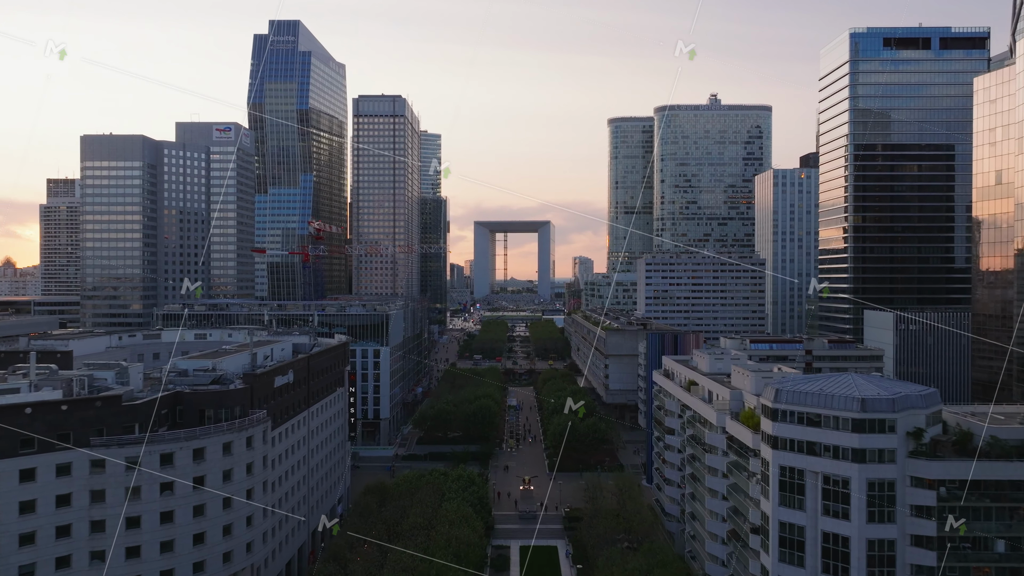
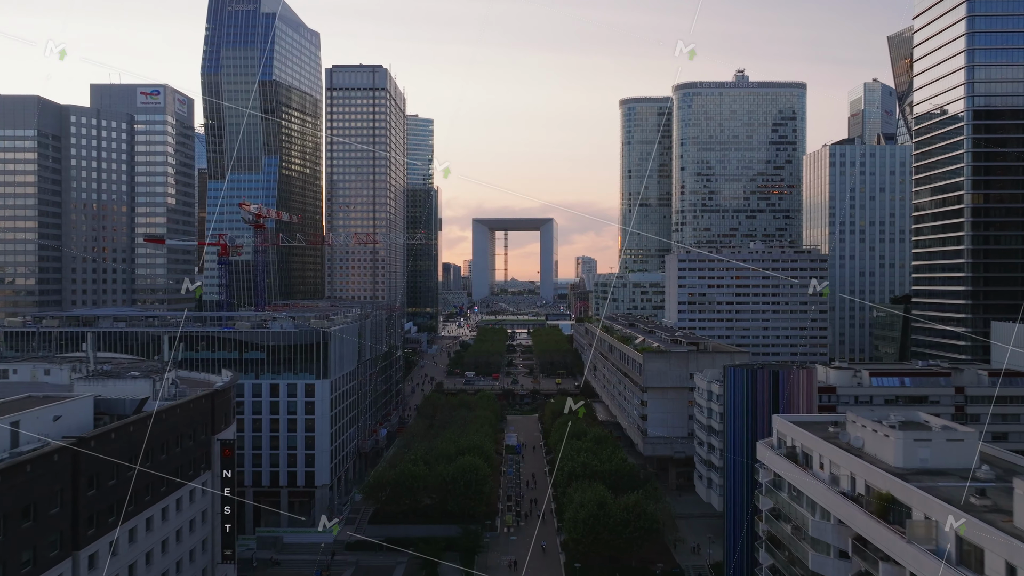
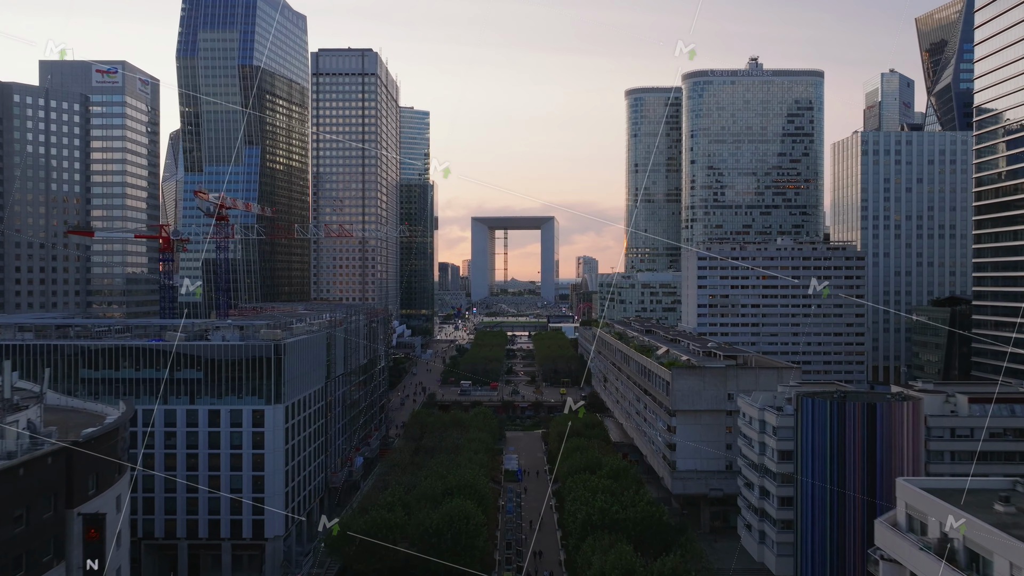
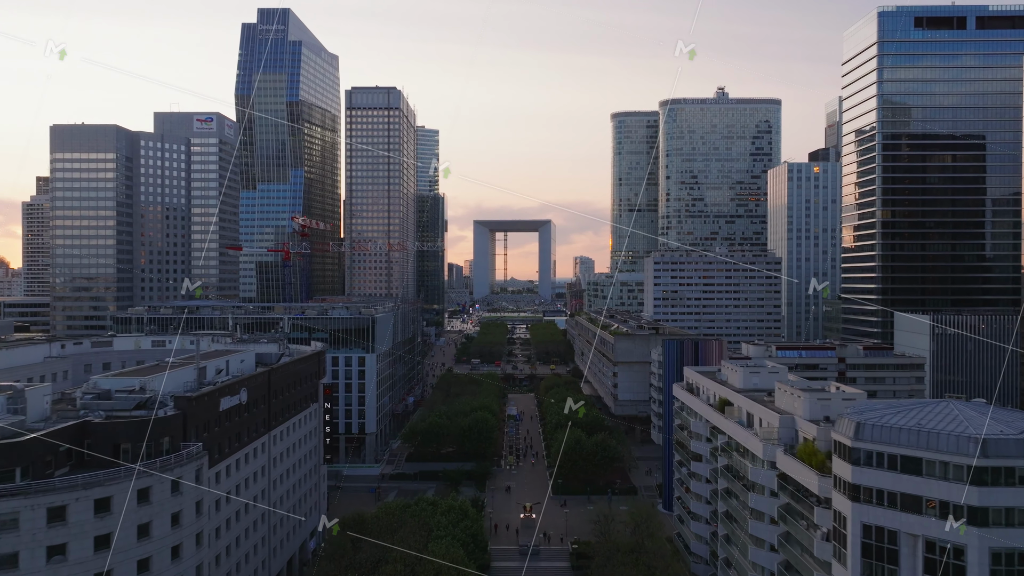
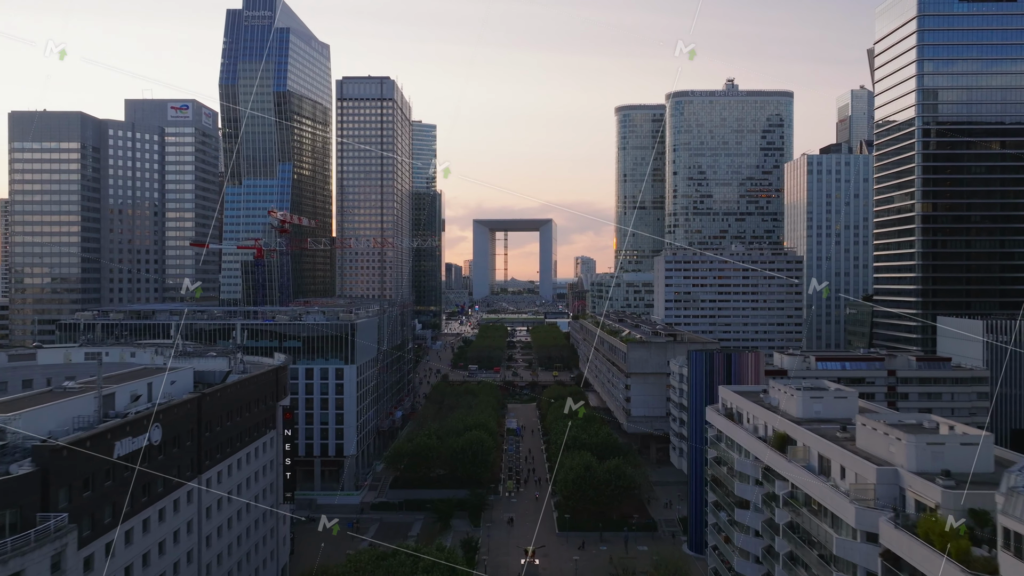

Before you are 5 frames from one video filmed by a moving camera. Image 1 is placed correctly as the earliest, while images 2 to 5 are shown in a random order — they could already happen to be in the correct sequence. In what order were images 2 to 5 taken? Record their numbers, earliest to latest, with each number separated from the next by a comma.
4, 5, 2, 3
